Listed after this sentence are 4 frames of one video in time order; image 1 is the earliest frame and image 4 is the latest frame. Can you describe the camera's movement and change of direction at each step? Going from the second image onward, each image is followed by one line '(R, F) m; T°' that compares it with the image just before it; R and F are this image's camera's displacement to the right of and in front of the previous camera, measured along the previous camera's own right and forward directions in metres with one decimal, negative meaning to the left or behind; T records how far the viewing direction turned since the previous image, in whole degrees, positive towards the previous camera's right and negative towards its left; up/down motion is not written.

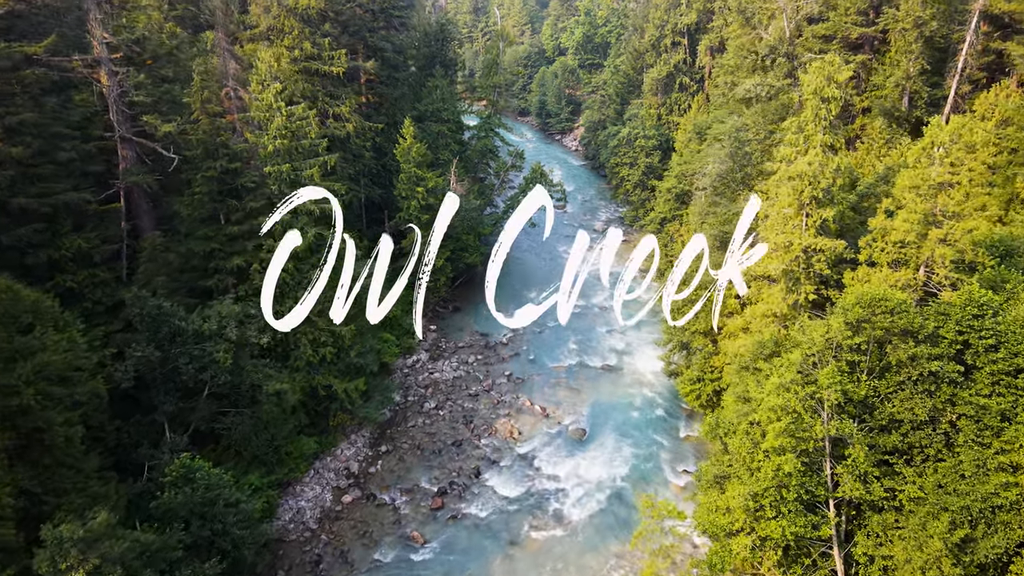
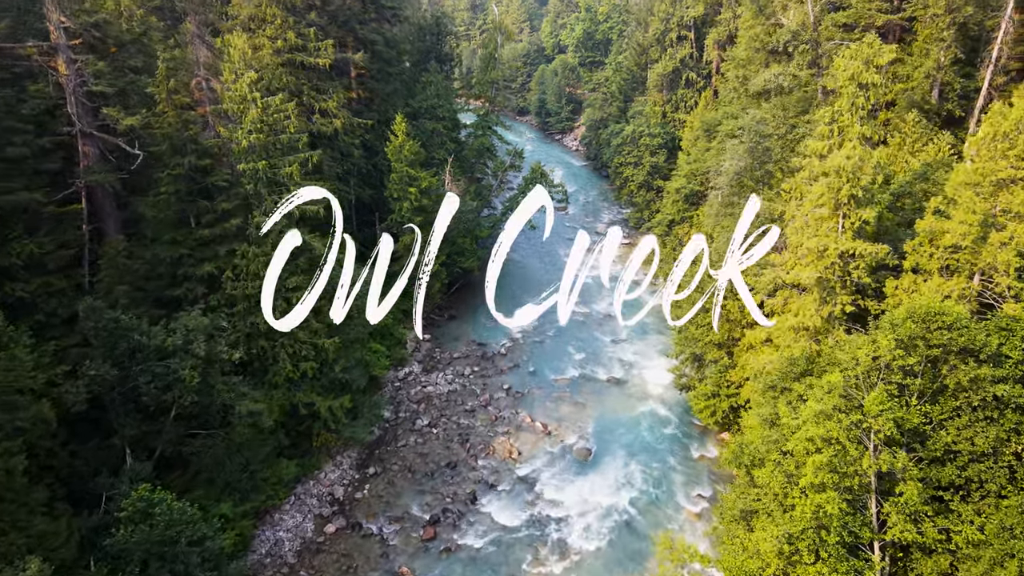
(0.0, +1.6) m; 0°
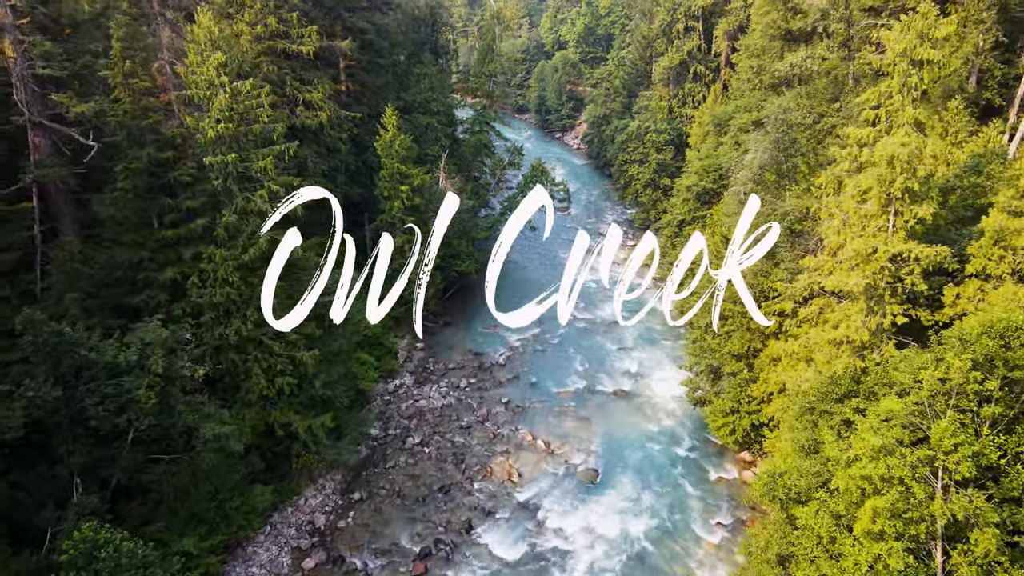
(0.0, +1.7) m; 0°
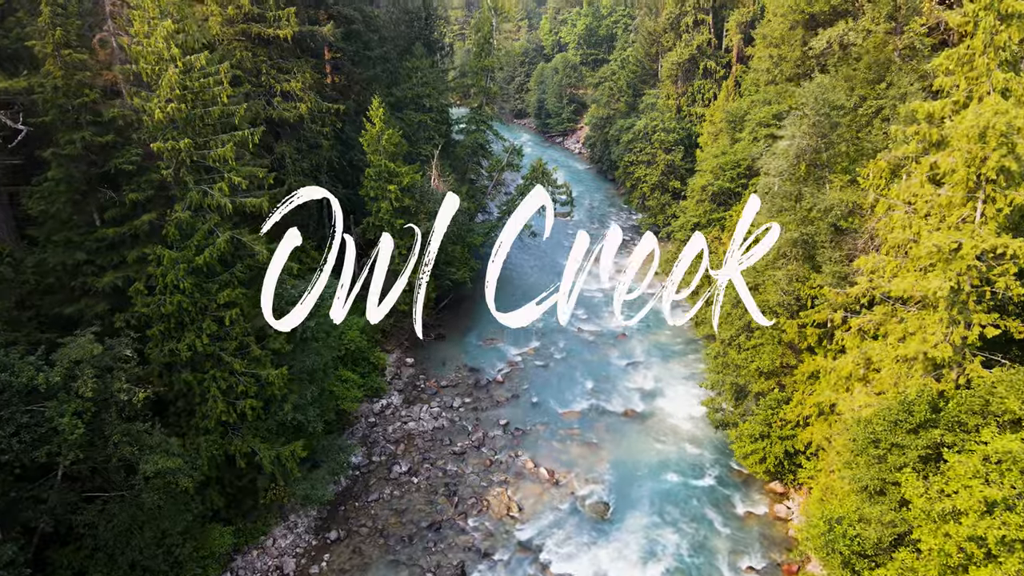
(0.0, +2.1) m; 0°
